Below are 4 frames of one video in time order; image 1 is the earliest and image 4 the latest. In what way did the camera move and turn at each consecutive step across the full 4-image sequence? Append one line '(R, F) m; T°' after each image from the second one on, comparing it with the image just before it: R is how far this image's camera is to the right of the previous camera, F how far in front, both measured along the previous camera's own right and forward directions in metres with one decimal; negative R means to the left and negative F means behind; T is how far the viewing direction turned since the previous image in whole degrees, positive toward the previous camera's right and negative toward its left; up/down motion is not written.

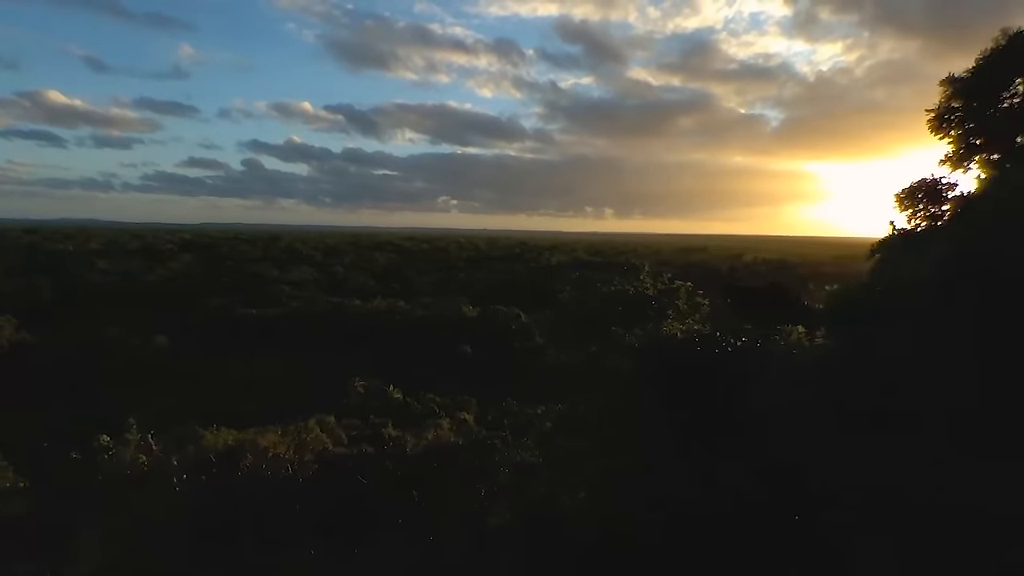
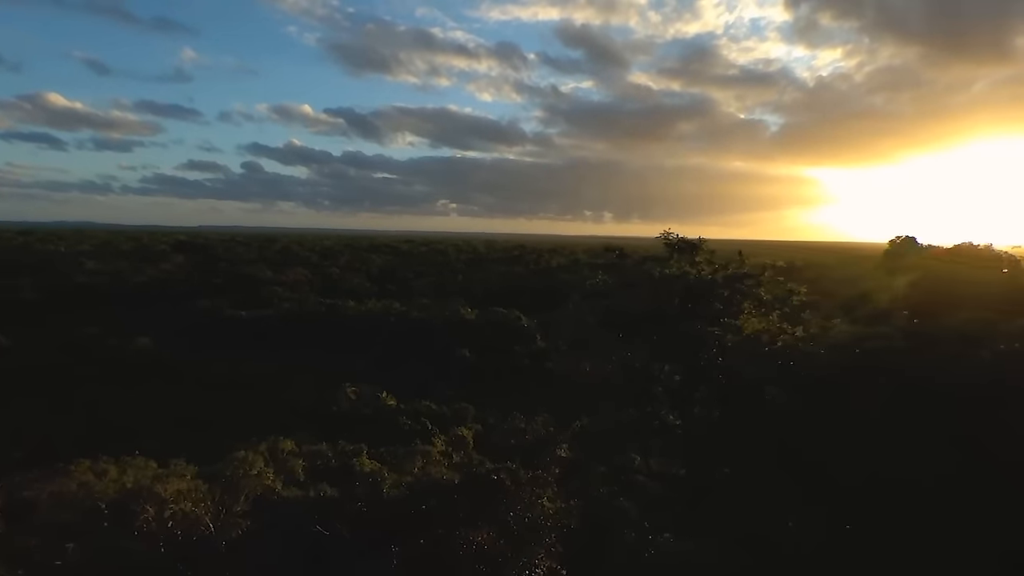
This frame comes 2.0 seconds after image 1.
(-0.2, +2.9) m; 0°
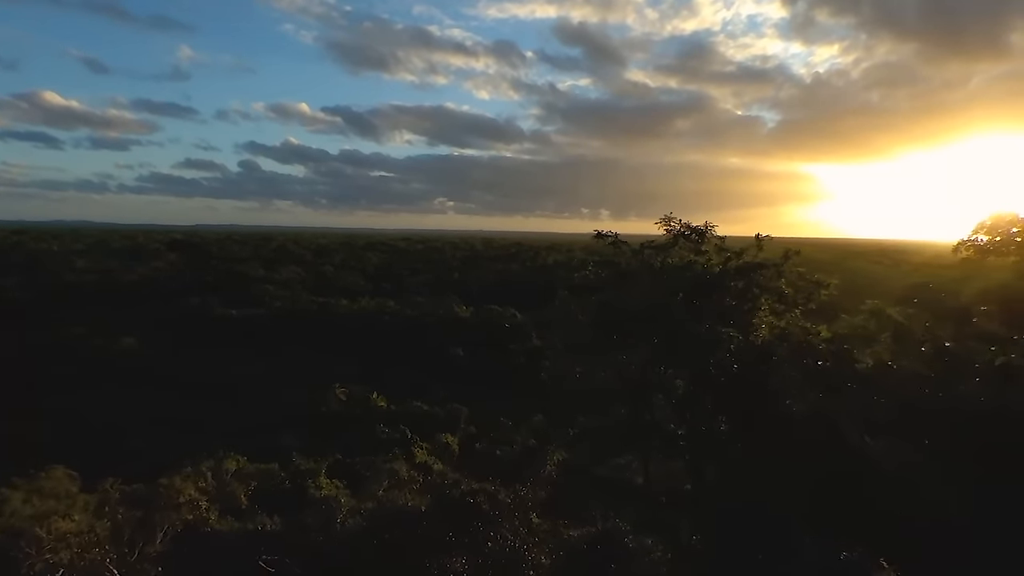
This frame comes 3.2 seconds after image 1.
(+0.2, +1.2) m; 0°
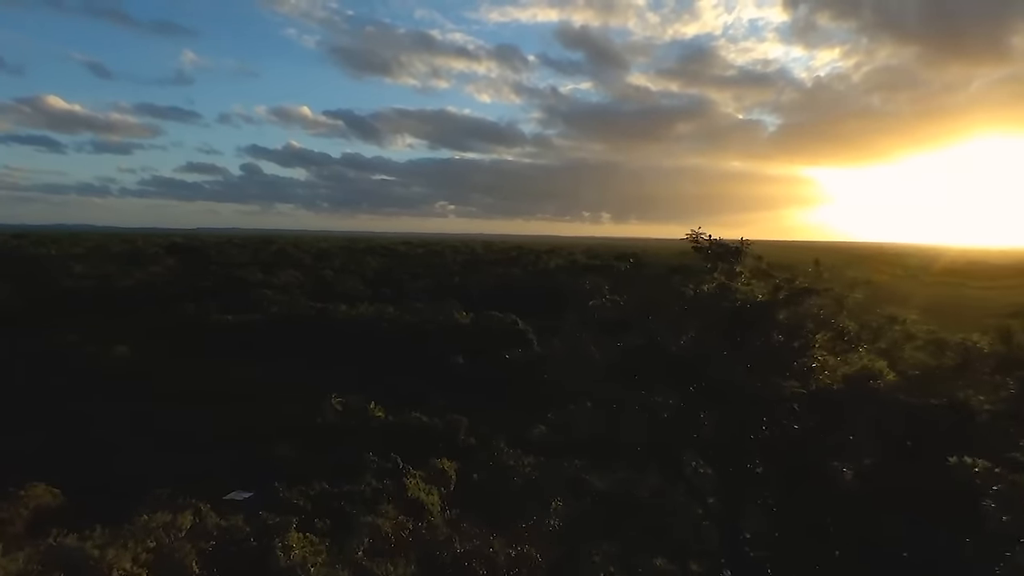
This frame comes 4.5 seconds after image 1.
(0.0, +1.1) m; 0°
